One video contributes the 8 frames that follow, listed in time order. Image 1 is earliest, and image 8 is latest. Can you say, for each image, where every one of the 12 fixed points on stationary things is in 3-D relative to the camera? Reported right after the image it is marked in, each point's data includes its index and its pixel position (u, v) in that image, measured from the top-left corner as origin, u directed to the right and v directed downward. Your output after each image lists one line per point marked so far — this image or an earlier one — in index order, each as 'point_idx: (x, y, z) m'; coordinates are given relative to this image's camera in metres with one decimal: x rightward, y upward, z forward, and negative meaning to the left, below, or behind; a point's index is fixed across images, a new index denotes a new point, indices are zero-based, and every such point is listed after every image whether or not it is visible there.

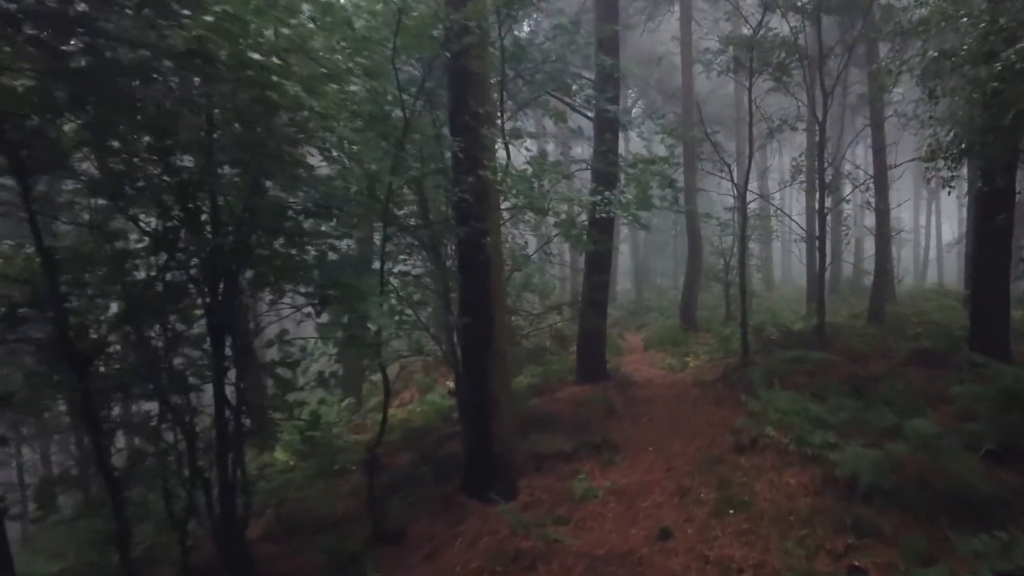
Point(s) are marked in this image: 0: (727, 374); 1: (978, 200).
0: (+3.3, -1.3, +12.5) m
1: (+5.9, +1.1, +10.1) m
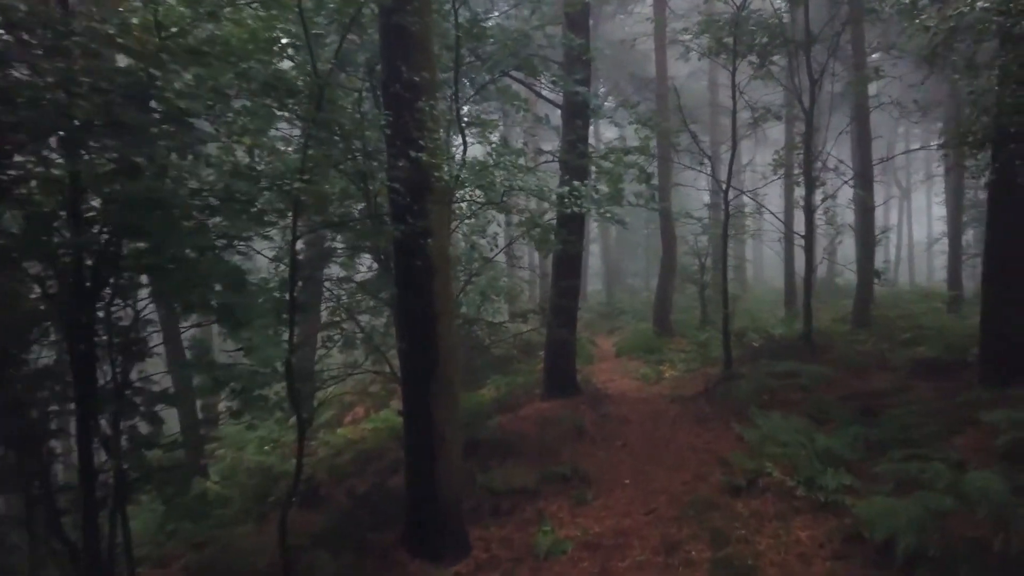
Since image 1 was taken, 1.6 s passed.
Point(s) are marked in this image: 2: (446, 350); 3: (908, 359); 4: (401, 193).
0: (+2.7, -1.4, +11.3) m
1: (+5.4, +1.1, +9.1) m
2: (-0.5, -0.5, +6.4) m
3: (+5.8, -1.0, +11.9) m
4: (-0.8, +0.7, +6.1) m
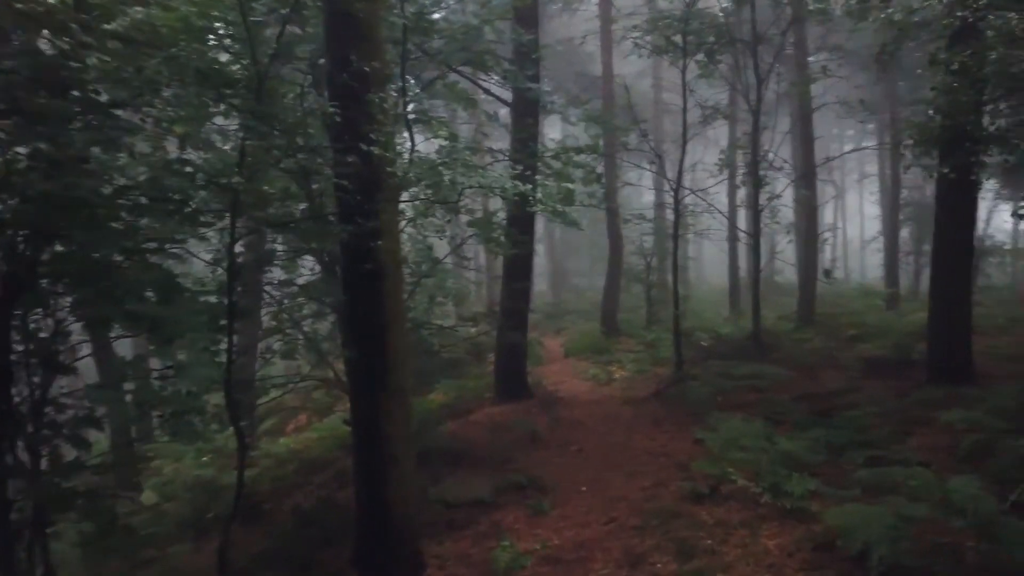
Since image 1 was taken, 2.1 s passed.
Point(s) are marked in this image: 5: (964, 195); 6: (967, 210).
0: (+2.0, -1.4, +11.2) m
1: (+4.8, +1.1, +9.1) m
2: (-0.8, -0.5, +6.0) m
3: (+5.0, -1.0, +12.0) m
4: (-1.1, +0.7, +5.7) m
5: (+5.0, +1.0, +9.1) m
6: (+5.0, +0.8, +9.1) m
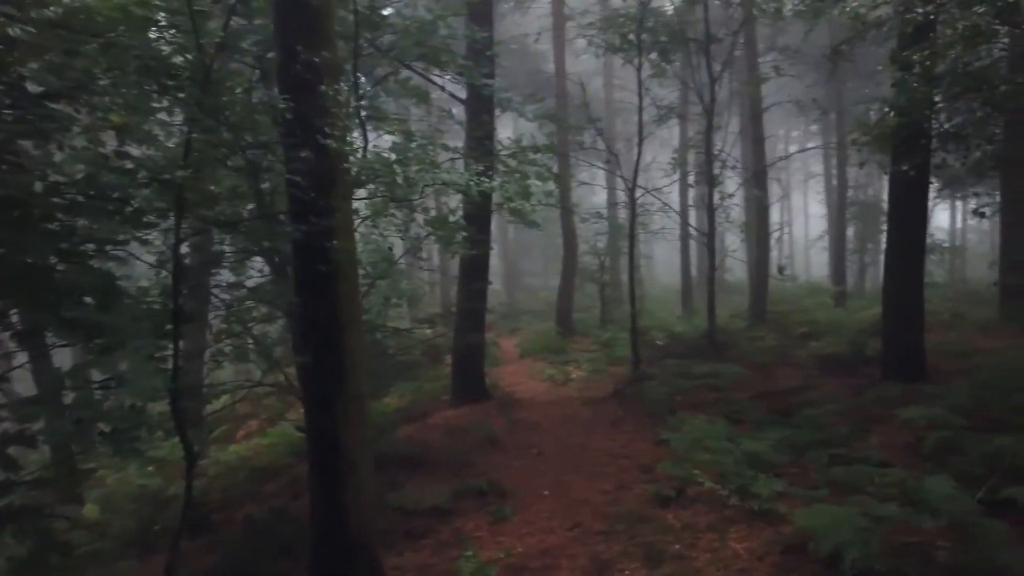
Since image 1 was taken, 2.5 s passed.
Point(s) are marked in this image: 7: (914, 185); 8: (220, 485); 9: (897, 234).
0: (+1.5, -1.4, +11.1) m
1: (+4.3, +1.1, +9.2) m
2: (-1.1, -0.5, +5.8) m
3: (+4.4, -1.0, +12.1) m
4: (-1.4, +0.7, +5.5) m
5: (+4.5, +1.1, +9.2) m
6: (+4.6, +0.9, +9.2) m
7: (+4.5, +1.1, +9.1) m
8: (-3.6, -2.5, +10.2) m
9: (+4.4, +0.6, +9.4) m
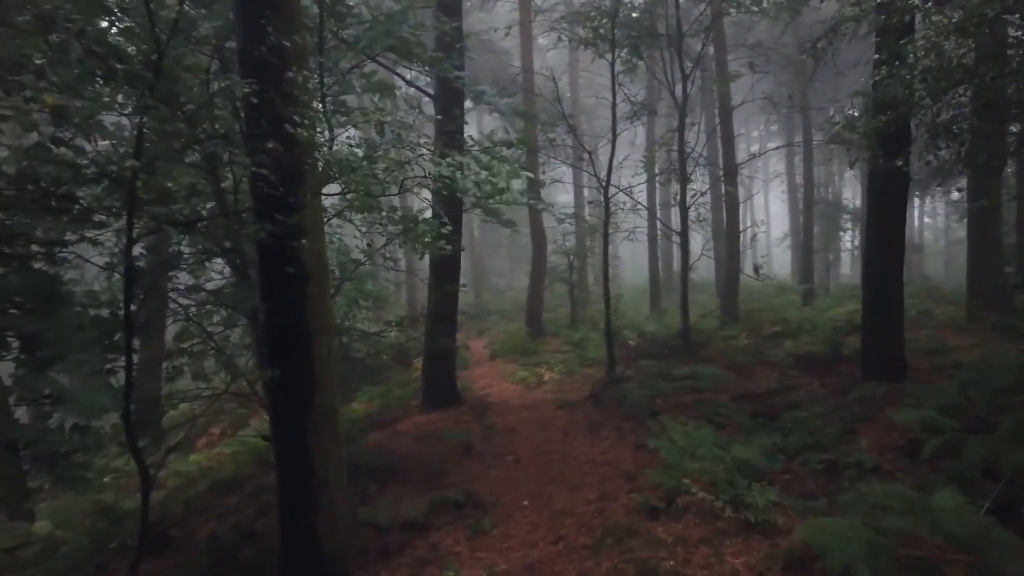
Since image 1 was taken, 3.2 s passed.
0: (+1.1, -1.4, +10.8) m
1: (+4.1, +1.1, +9.1) m
2: (-1.2, -0.5, +5.4) m
3: (+4.0, -1.0, +12.0) m
4: (-1.5, +0.6, +5.1) m
5: (+4.2, +1.1, +9.0) m
6: (+4.3, +0.9, +9.0) m
7: (+4.2, +1.2, +9.0) m
8: (-4.0, -2.5, +9.7) m
9: (+4.1, +0.6, +9.2) m
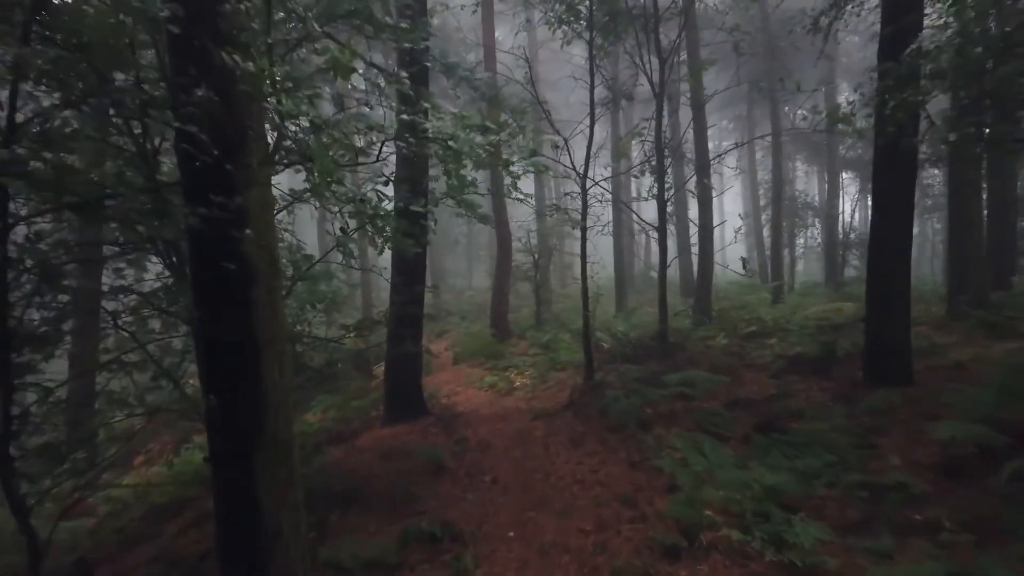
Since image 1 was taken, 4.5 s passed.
0: (+0.8, -1.4, +10.0) m
1: (+3.8, +1.2, +8.4) m
2: (-1.3, -0.6, +4.4) m
3: (+3.6, -0.9, +11.3) m
4: (-1.6, +0.6, +4.1) m
5: (+4.0, +1.1, +8.3) m
6: (+4.0, +0.9, +8.3) m
7: (+3.9, +1.2, +8.3) m
8: (-4.2, -2.5, +8.6) m
9: (+3.8, +0.7, +8.5) m
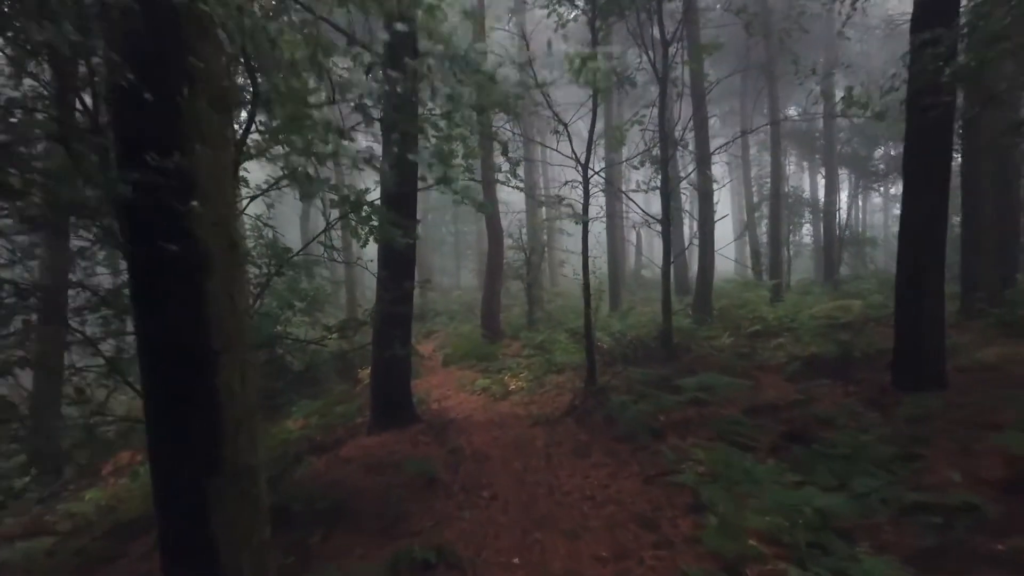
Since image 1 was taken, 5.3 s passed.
0: (+0.7, -1.3, +9.2) m
1: (+3.8, +1.2, +7.7) m
2: (-1.2, -0.5, +3.6) m
3: (+3.5, -0.9, +10.6) m
4: (-1.5, +0.7, +3.3) m
5: (+4.0, +1.2, +7.6) m
6: (+4.0, +1.0, +7.7) m
7: (+3.9, +1.3, +7.6) m
8: (-4.2, -2.5, +7.7) m
9: (+3.8, +0.7, +7.8) m
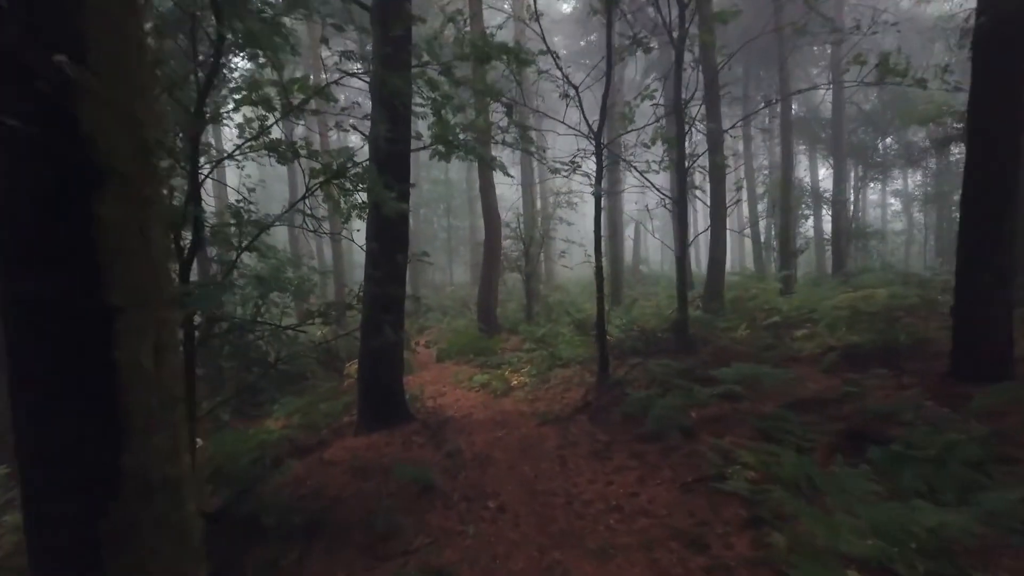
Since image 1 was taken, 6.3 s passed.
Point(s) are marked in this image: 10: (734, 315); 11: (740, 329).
0: (+0.8, -1.2, +8.2) m
1: (+3.8, +1.4, +6.7) m
2: (-1.1, -0.3, +2.6) m
3: (+3.6, -0.7, +9.6) m
4: (-1.4, +0.9, +2.2) m
5: (+4.0, +1.4, +6.7) m
6: (+4.1, +1.2, +6.7) m
7: (+4.0, +1.4, +6.6) m
8: (-4.1, -2.3, +6.7) m
9: (+3.9, +0.9, +6.9) m
10: (+3.8, -0.5, +14.1) m
11: (+3.4, -0.6, +12.2) m
